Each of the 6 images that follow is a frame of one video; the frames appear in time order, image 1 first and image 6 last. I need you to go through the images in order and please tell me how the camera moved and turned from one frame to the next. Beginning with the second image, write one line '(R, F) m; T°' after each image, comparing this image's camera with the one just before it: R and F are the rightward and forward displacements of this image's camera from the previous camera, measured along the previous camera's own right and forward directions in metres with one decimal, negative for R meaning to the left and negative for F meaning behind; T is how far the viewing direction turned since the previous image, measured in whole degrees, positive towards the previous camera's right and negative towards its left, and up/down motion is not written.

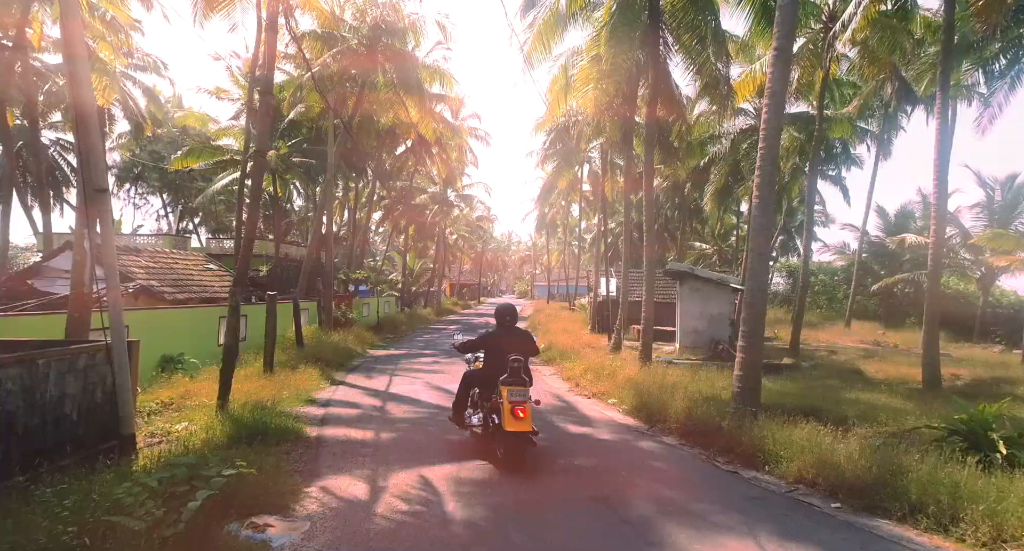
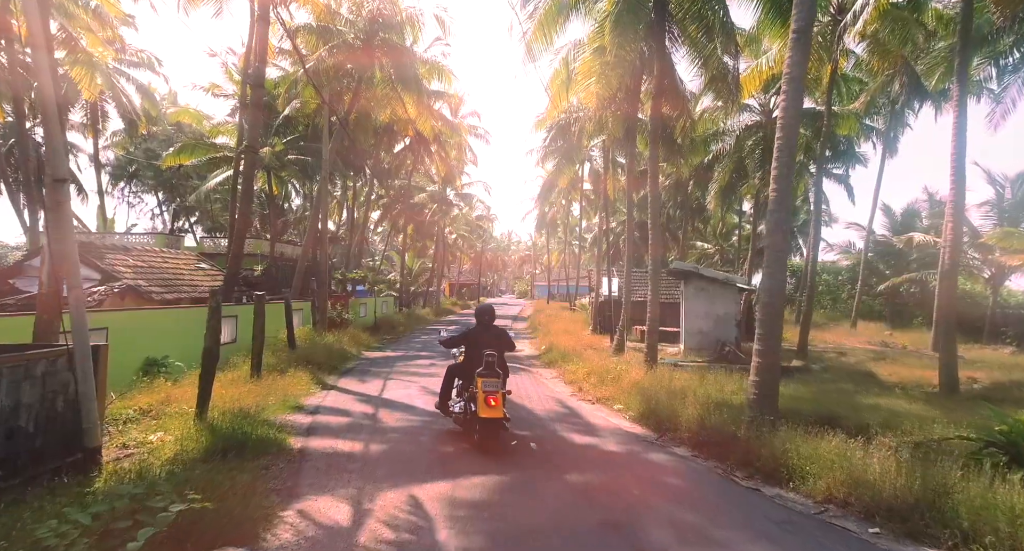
(0.0, +0.4) m; 0°
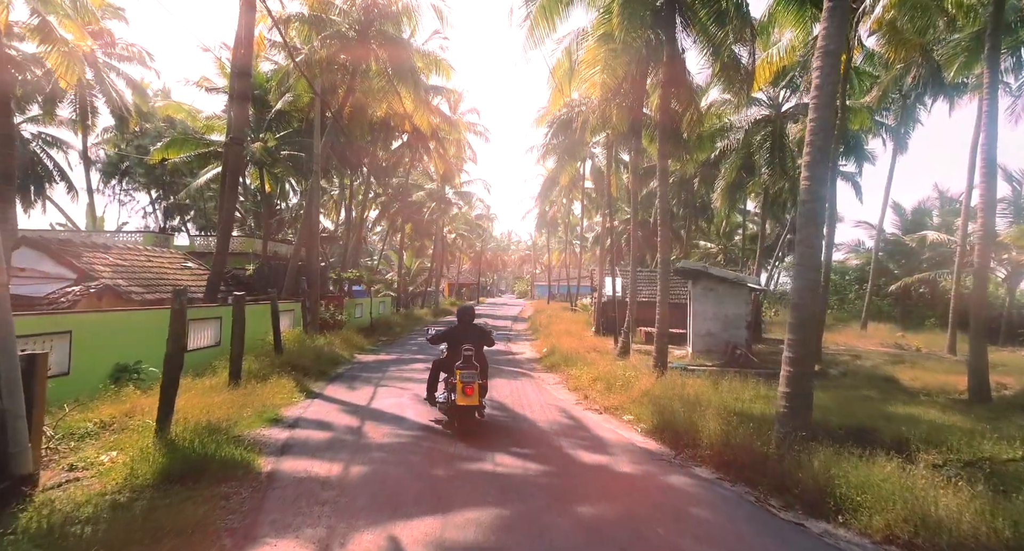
(0.0, +0.7) m; 0°
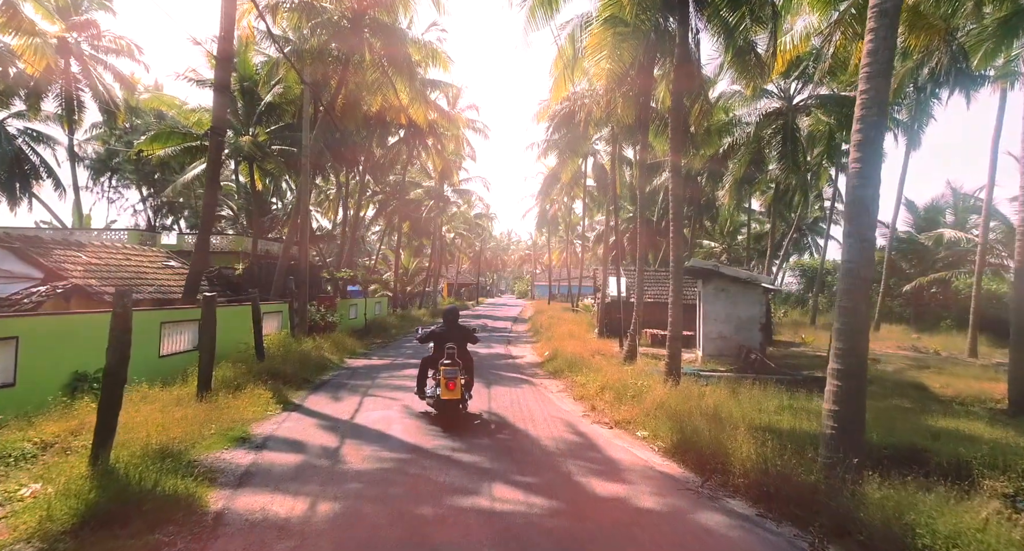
(0.0, +0.8) m; 0°
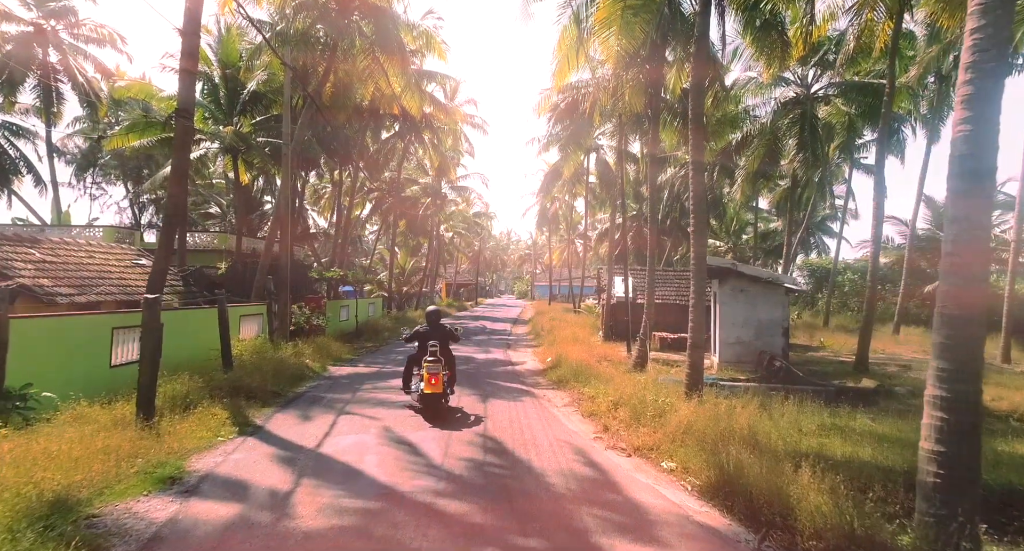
(0.0, +1.1) m; 0°
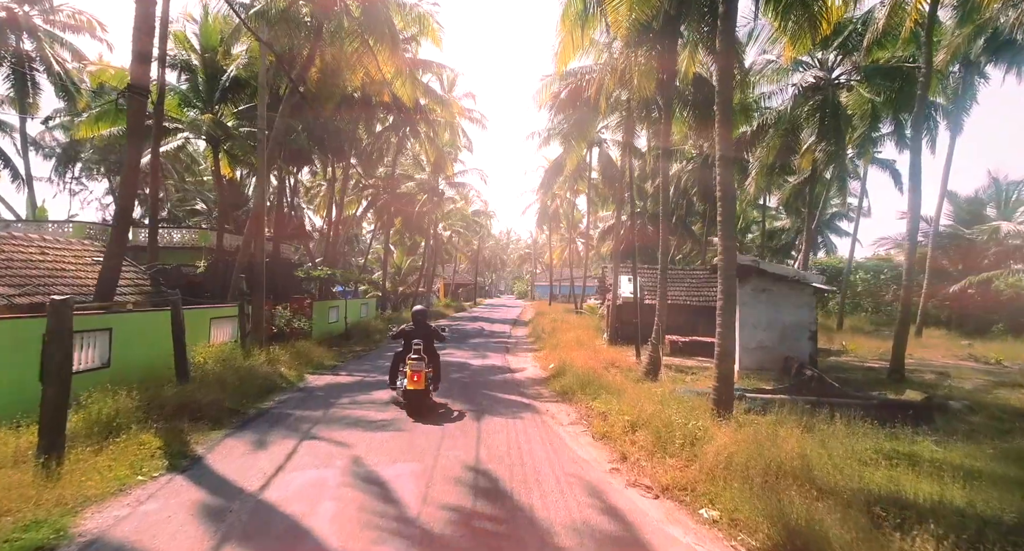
(0.0, +1.2) m; 0°
